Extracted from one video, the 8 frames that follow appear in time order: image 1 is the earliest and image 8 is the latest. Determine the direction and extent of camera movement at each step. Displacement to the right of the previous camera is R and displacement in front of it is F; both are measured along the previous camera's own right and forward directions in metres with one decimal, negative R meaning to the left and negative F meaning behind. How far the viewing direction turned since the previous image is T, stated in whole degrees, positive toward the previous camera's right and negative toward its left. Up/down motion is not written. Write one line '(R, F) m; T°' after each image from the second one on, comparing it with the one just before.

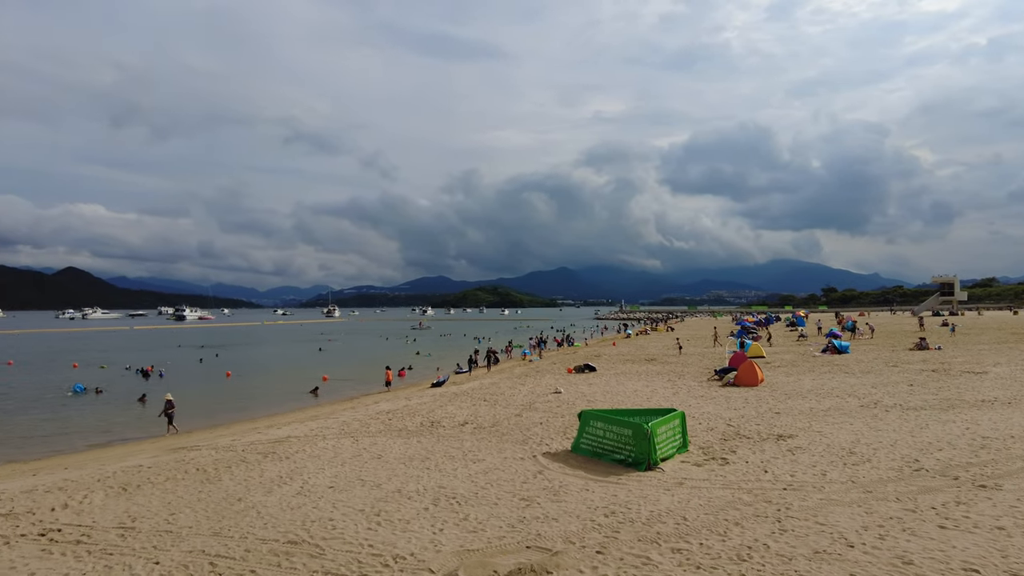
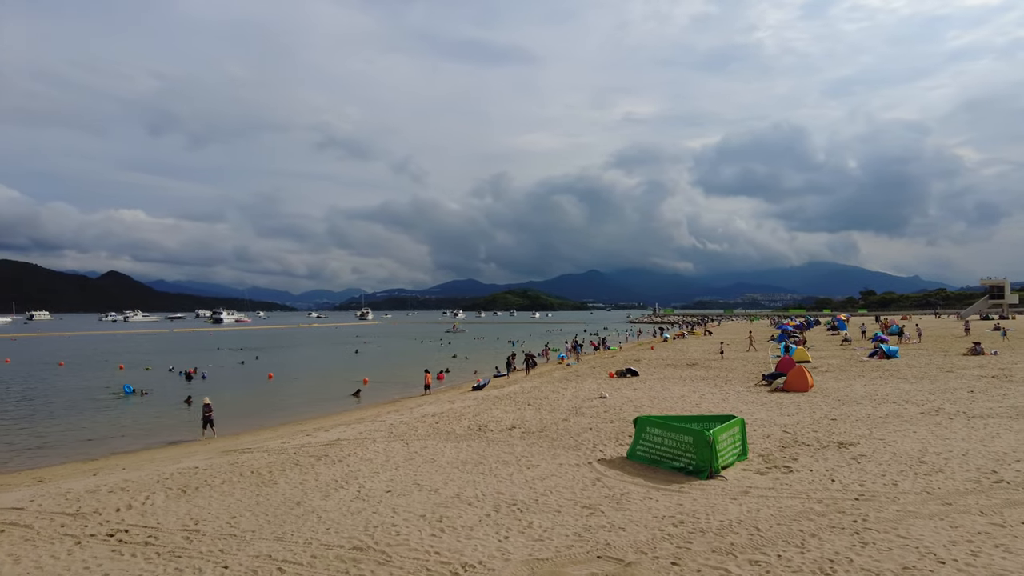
(-0.6, +0.2) m; -3°
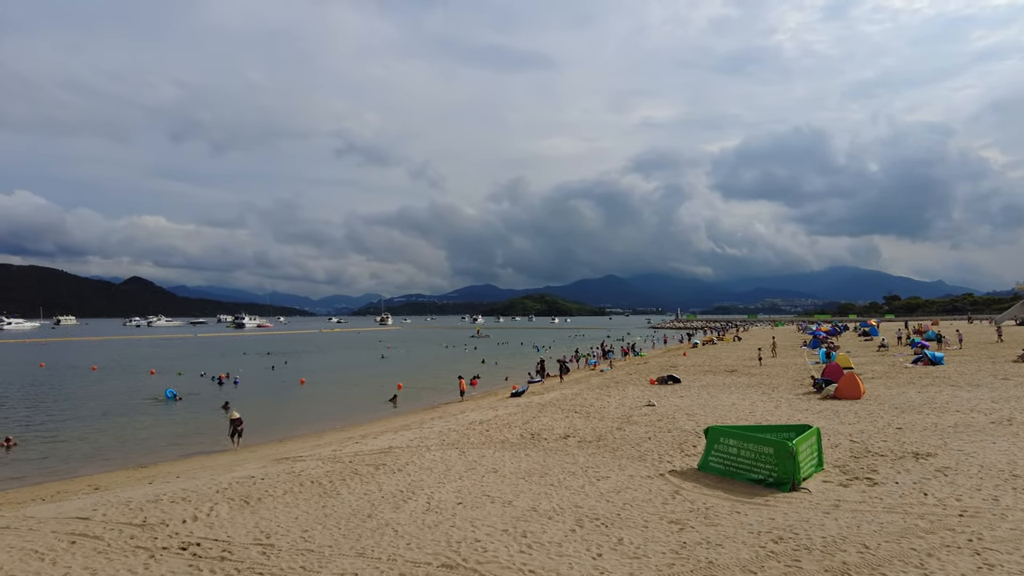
(-1.2, +0.4) m; -1°
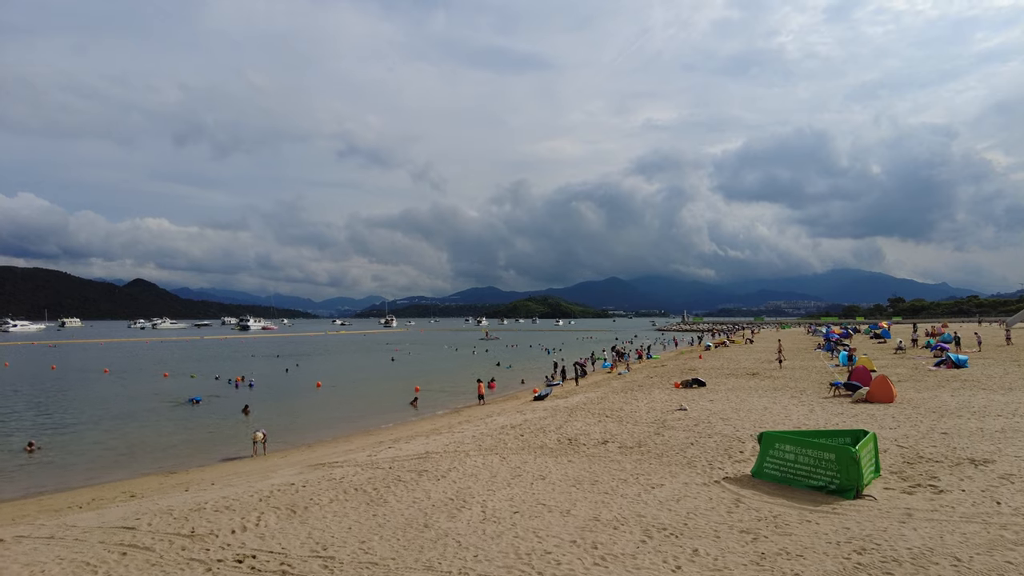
(-1.0, +0.3) m; 0°
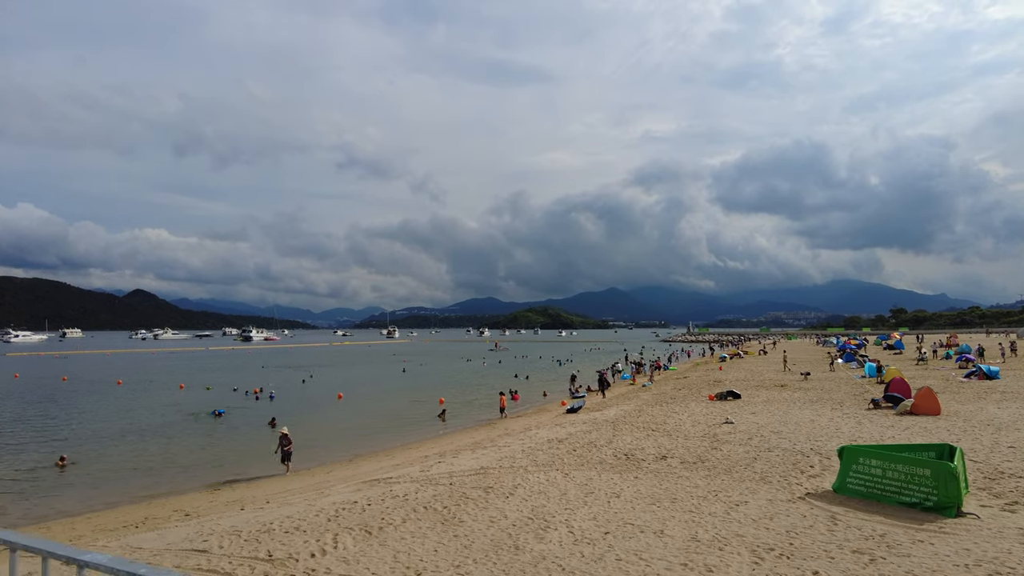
(-1.6, +0.4) m; 0°
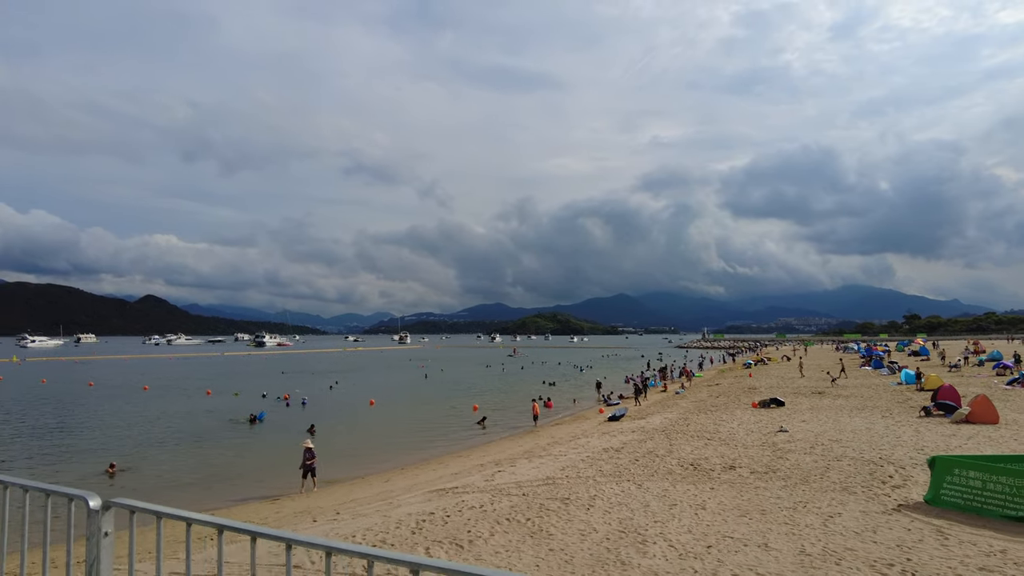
(-1.6, +0.3) m; 0°
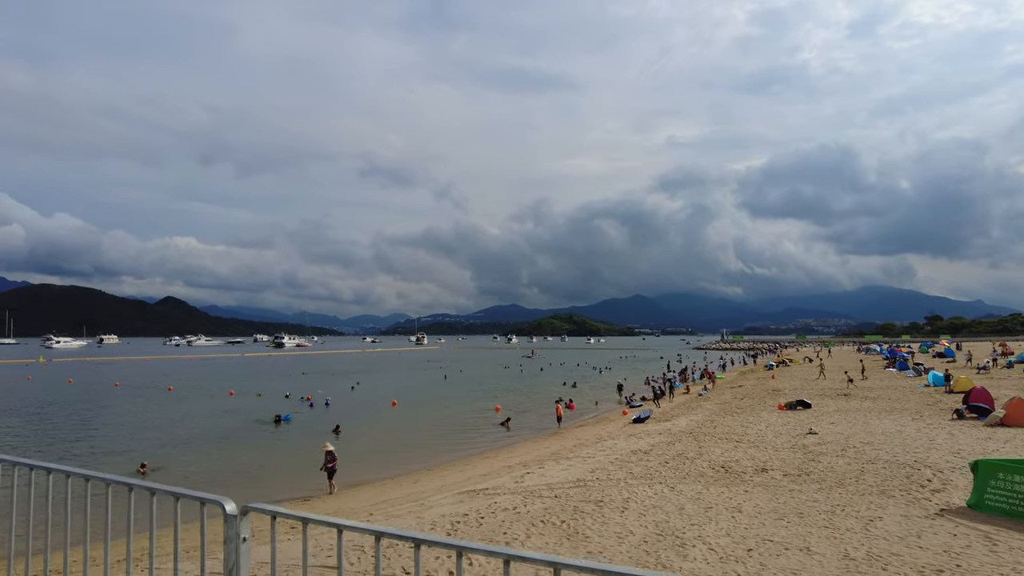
(-0.4, 0.0) m; -1°
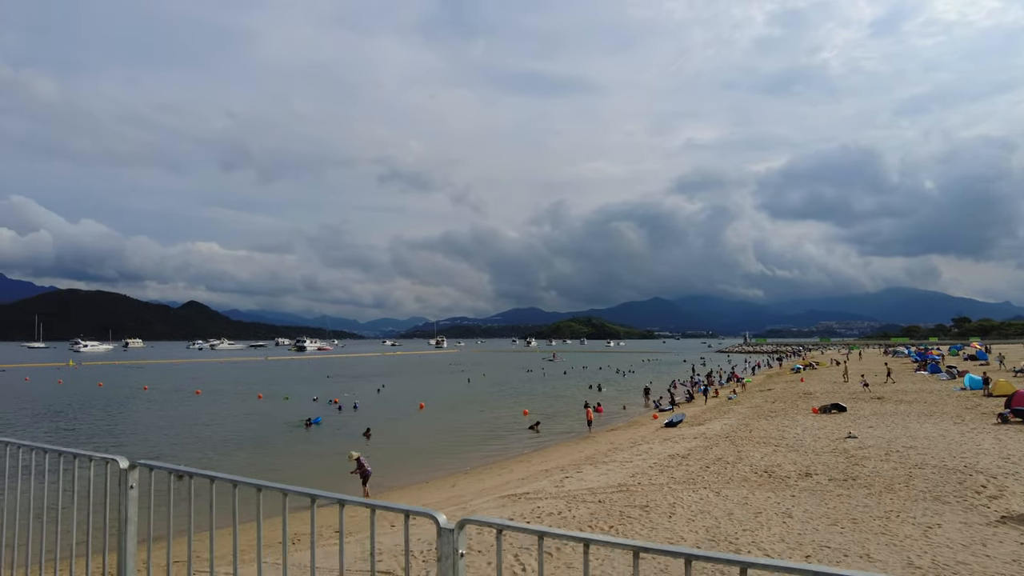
(-0.6, 0.0) m; -2°
